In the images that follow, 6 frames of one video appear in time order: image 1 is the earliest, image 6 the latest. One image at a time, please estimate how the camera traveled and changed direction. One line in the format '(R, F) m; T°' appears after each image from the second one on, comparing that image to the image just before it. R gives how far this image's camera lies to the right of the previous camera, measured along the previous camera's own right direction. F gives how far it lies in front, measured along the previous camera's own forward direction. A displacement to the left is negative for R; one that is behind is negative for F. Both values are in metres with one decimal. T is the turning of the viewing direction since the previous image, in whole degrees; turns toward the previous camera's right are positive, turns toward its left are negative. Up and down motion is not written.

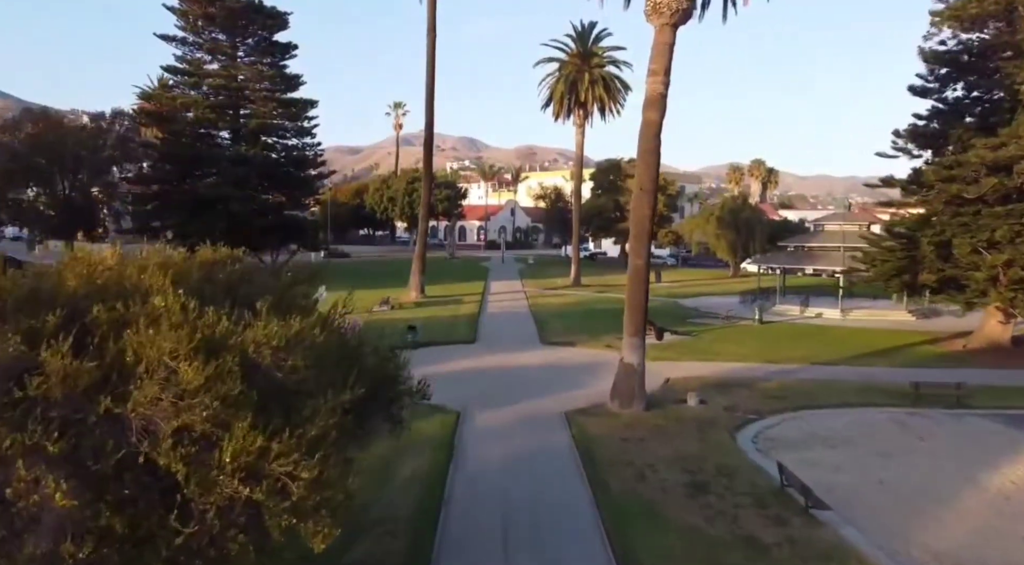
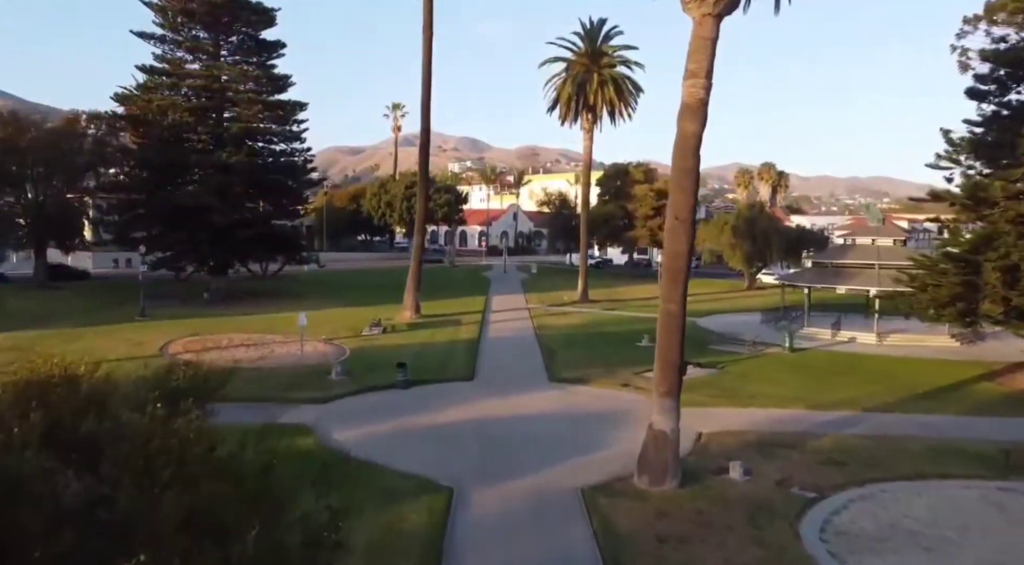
(-0.1, +2.9) m; 0°
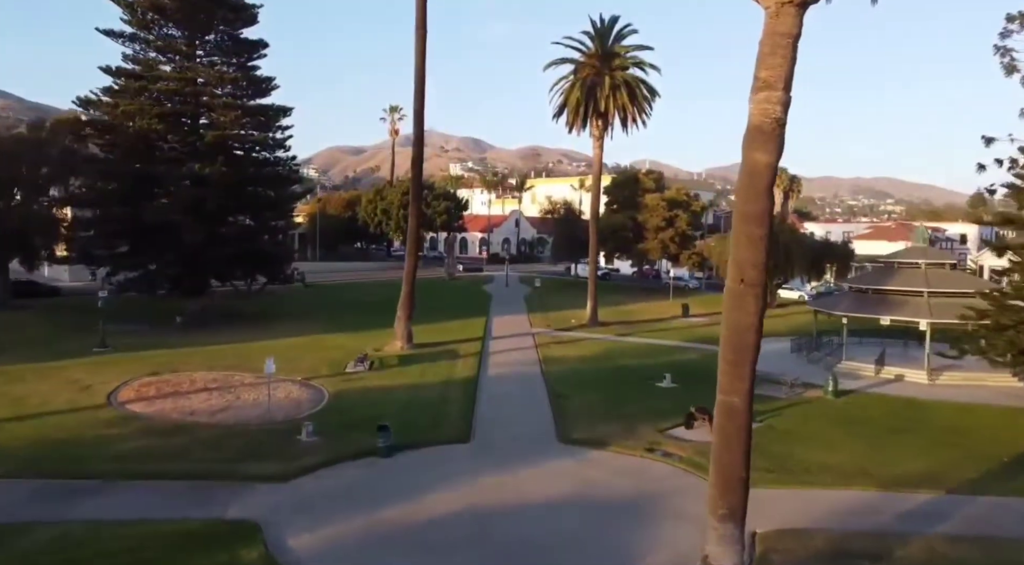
(0.0, +3.4) m; 0°
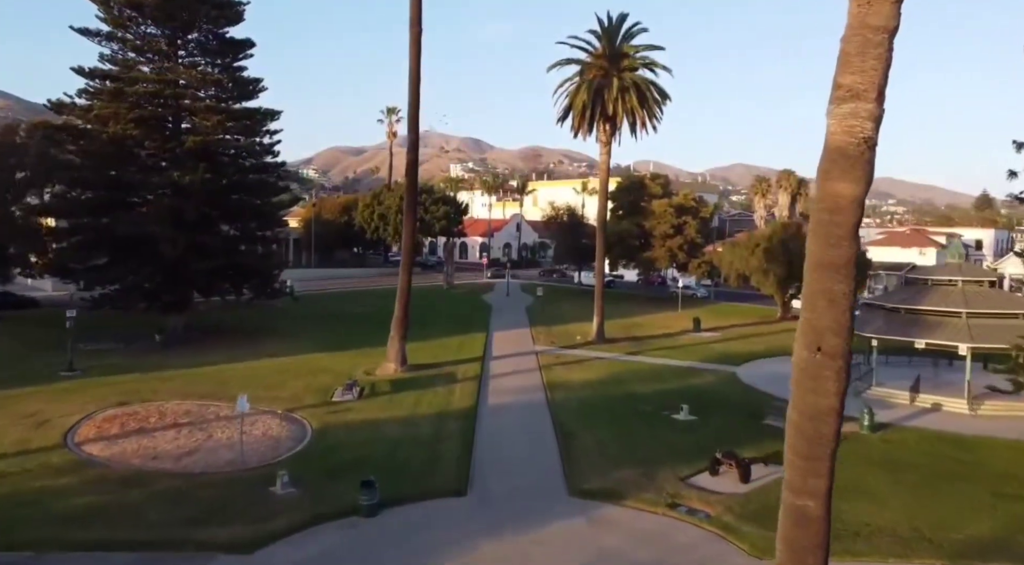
(-0.1, +2.2) m; 0°
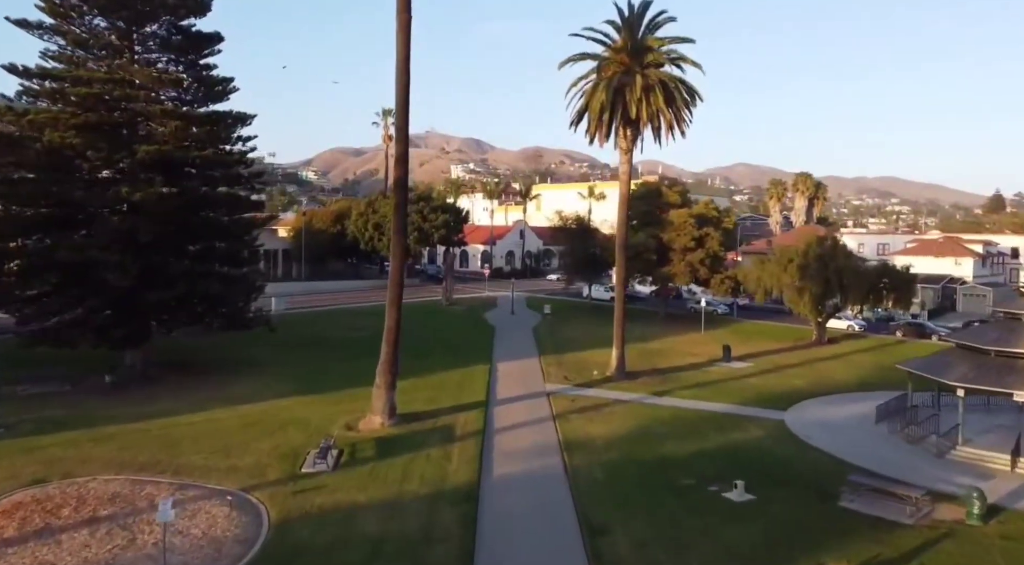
(-0.2, +4.5) m; 0°
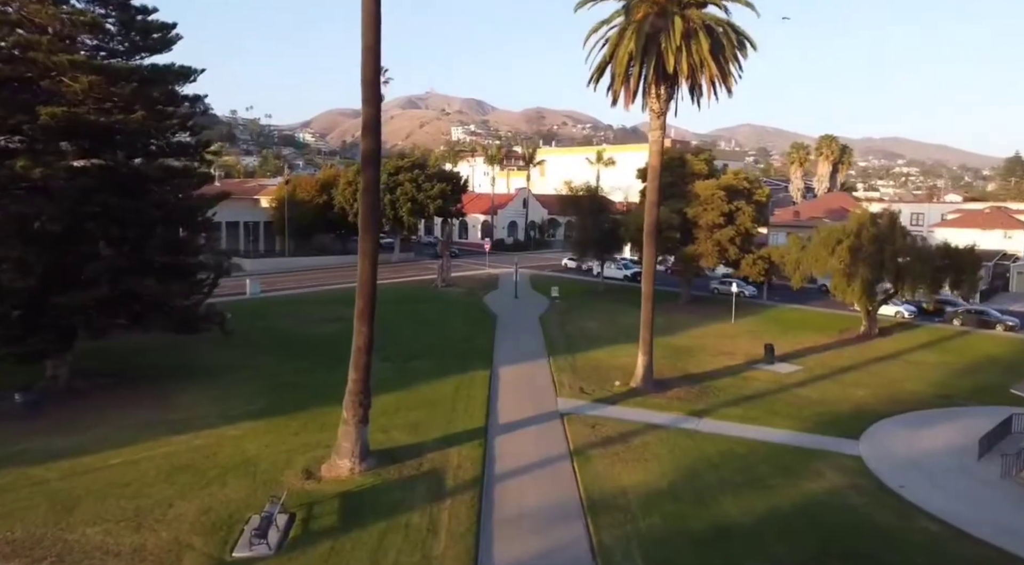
(-0.1, +5.6) m; 0°
